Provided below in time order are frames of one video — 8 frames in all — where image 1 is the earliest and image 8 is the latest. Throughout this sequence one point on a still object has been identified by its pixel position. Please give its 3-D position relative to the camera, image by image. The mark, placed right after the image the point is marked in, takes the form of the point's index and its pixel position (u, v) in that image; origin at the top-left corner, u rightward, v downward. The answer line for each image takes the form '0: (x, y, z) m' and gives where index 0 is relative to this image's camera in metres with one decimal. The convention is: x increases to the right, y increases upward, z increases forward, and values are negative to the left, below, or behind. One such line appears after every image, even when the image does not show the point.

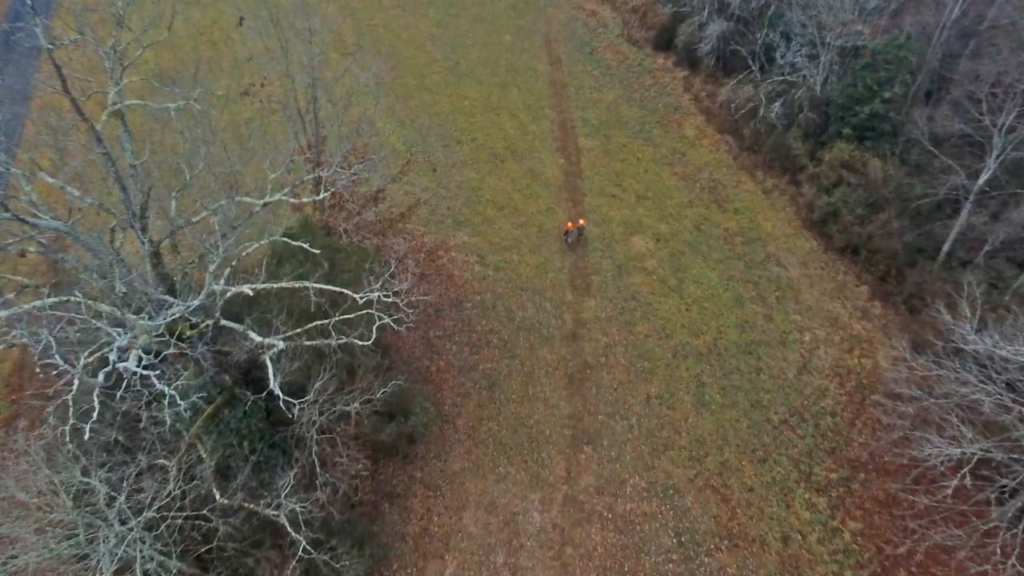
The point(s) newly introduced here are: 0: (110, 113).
0: (-7.2, +3.1, +14.1) m
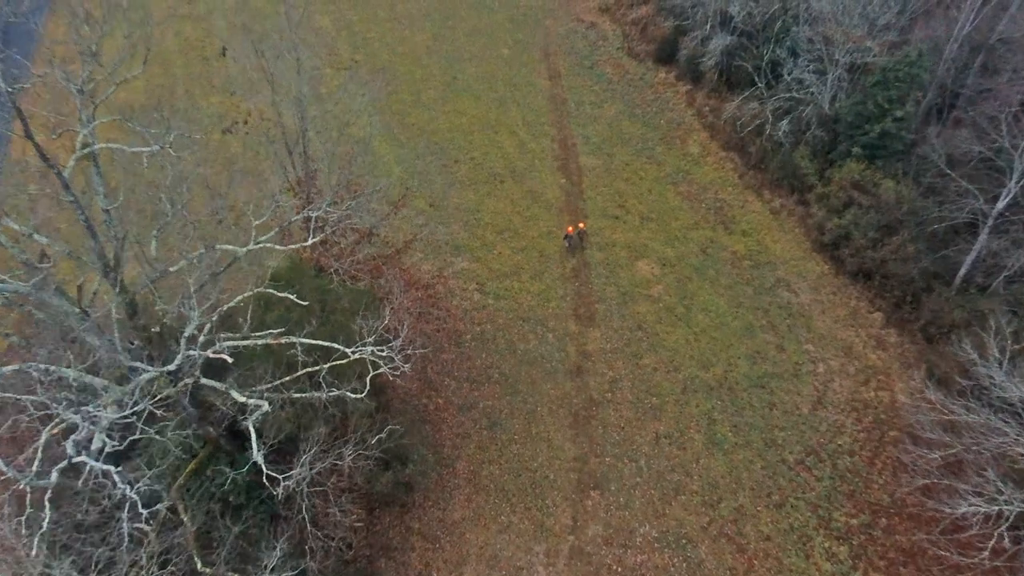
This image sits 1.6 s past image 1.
0: (-7.1, +2.2, +13.0) m
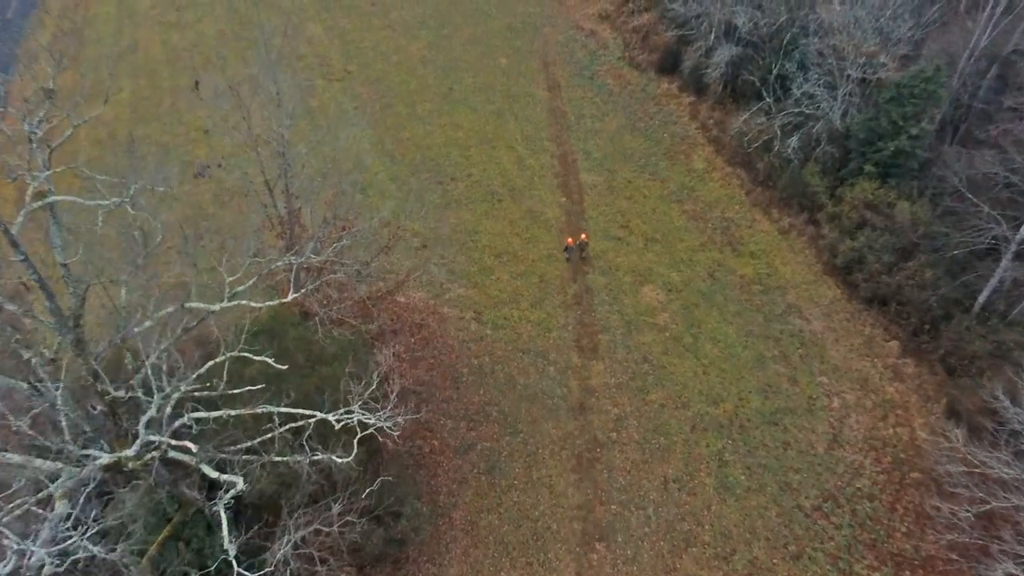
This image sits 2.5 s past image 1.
0: (-7.1, +1.2, +11.7) m
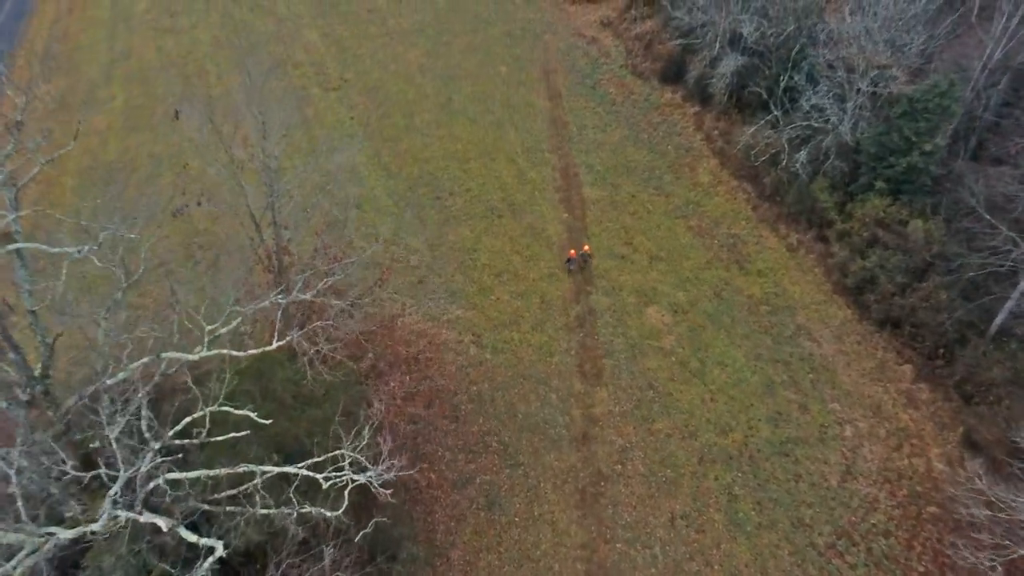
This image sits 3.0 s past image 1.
0: (-7.1, +0.5, +10.8) m
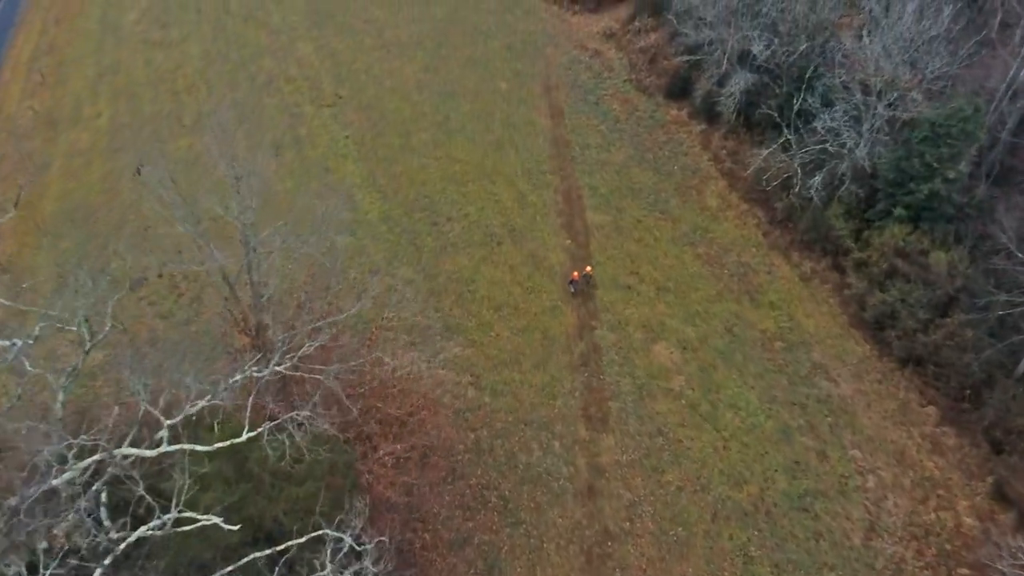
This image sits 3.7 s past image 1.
0: (-7.1, -0.6, +9.5) m
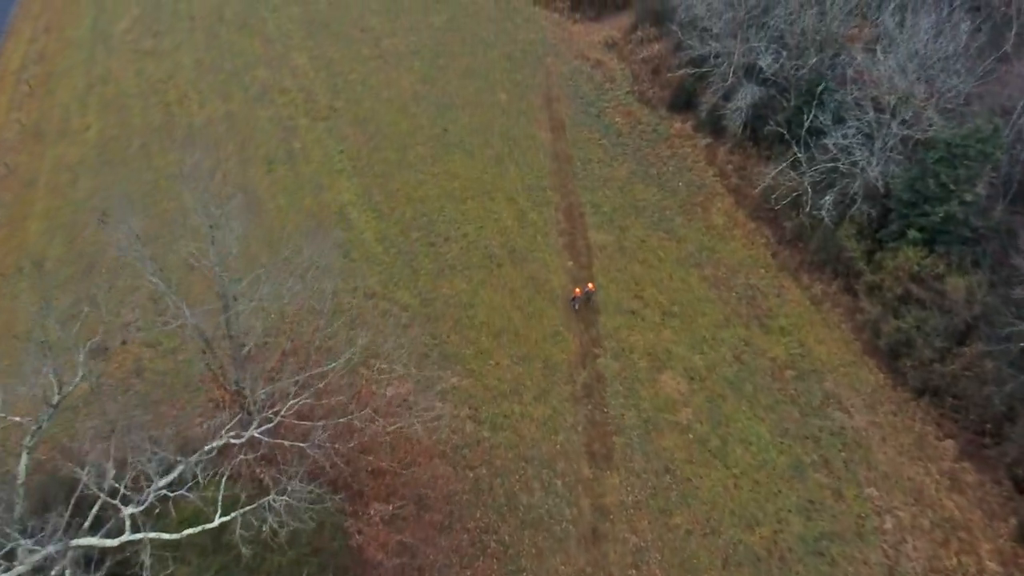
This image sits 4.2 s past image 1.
0: (-7.1, -1.4, +8.4) m
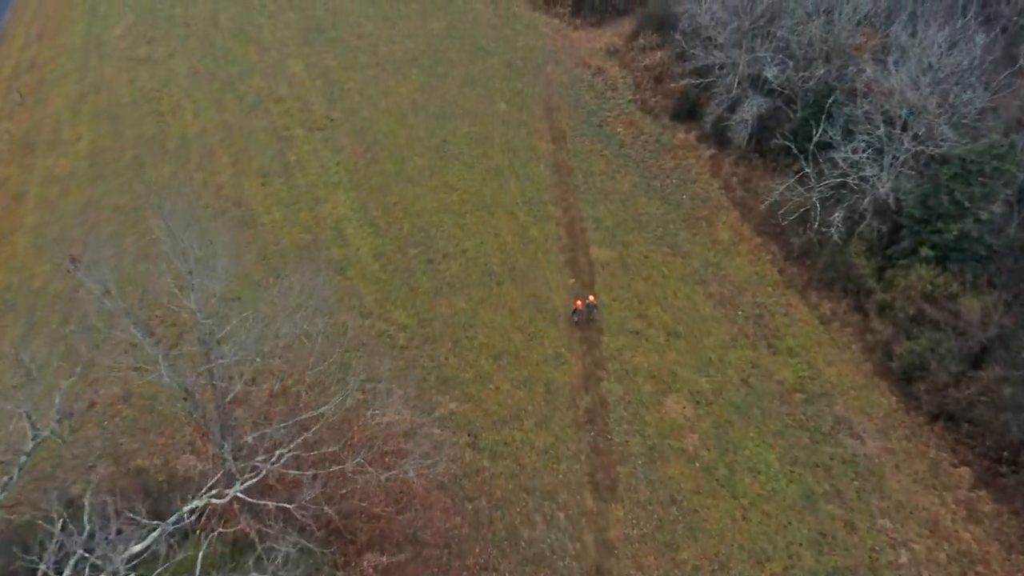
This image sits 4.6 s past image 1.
0: (-7.1, -2.1, +7.7) m
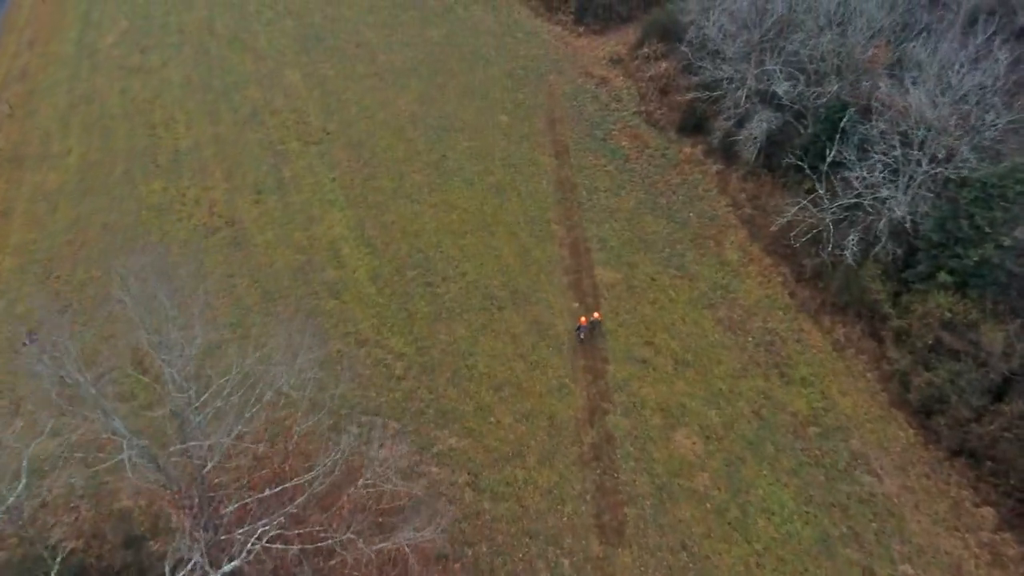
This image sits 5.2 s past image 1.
0: (-7.0, -2.9, +6.7) m
